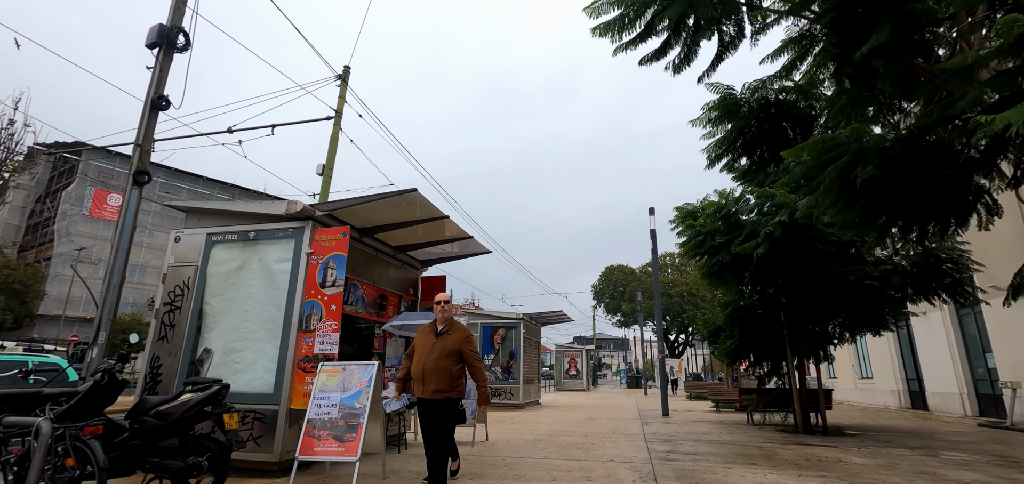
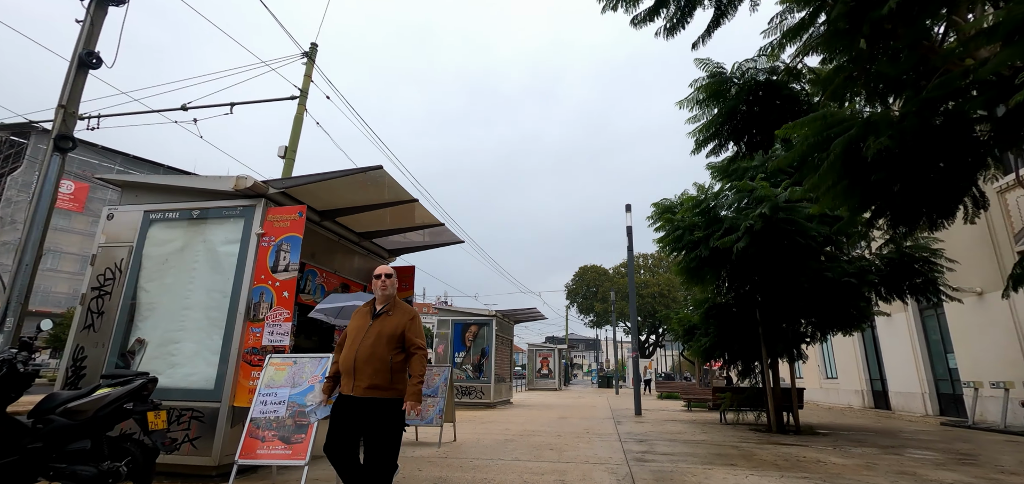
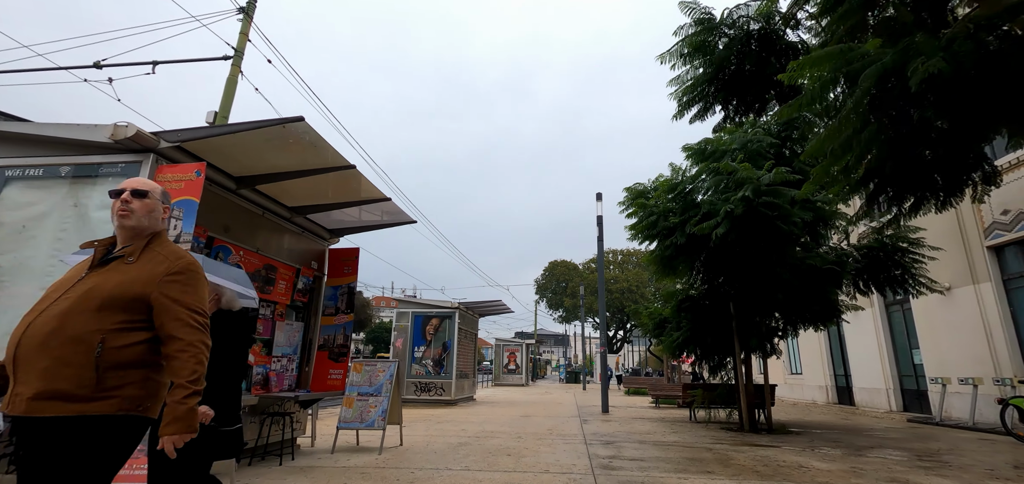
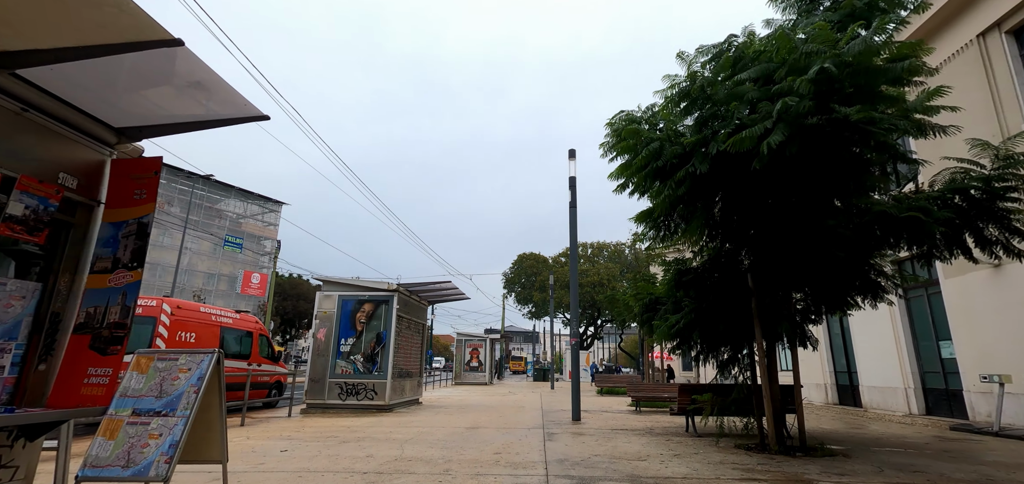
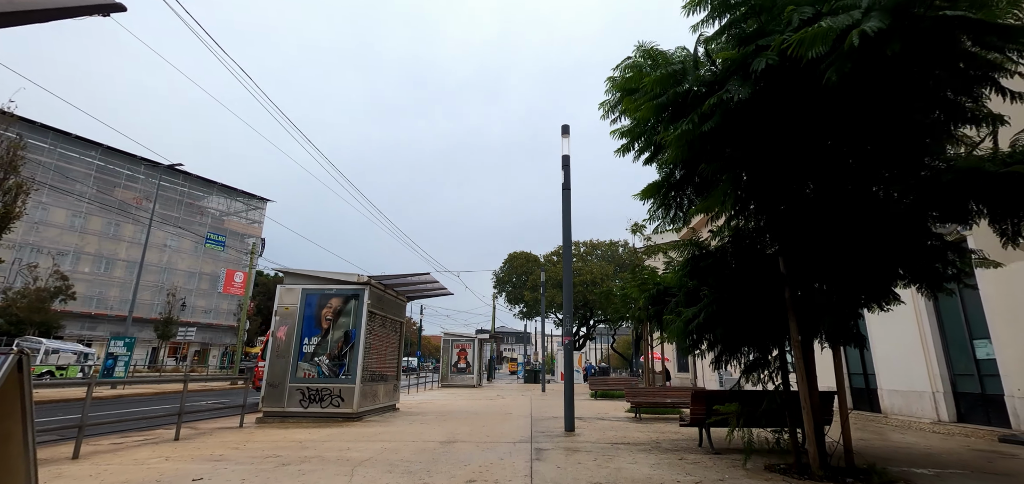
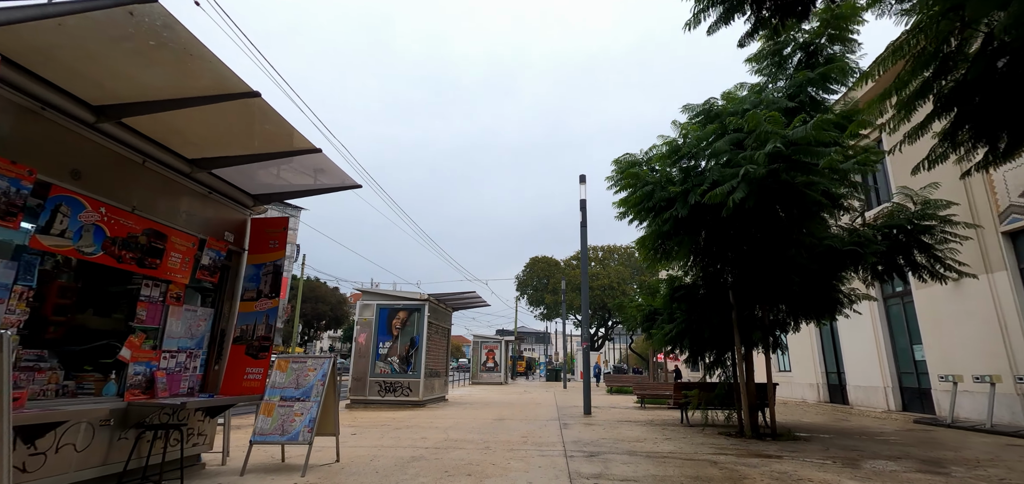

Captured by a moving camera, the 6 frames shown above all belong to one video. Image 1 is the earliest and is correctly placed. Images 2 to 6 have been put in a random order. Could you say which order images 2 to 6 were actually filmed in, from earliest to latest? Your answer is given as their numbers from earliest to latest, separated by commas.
2, 3, 6, 4, 5
